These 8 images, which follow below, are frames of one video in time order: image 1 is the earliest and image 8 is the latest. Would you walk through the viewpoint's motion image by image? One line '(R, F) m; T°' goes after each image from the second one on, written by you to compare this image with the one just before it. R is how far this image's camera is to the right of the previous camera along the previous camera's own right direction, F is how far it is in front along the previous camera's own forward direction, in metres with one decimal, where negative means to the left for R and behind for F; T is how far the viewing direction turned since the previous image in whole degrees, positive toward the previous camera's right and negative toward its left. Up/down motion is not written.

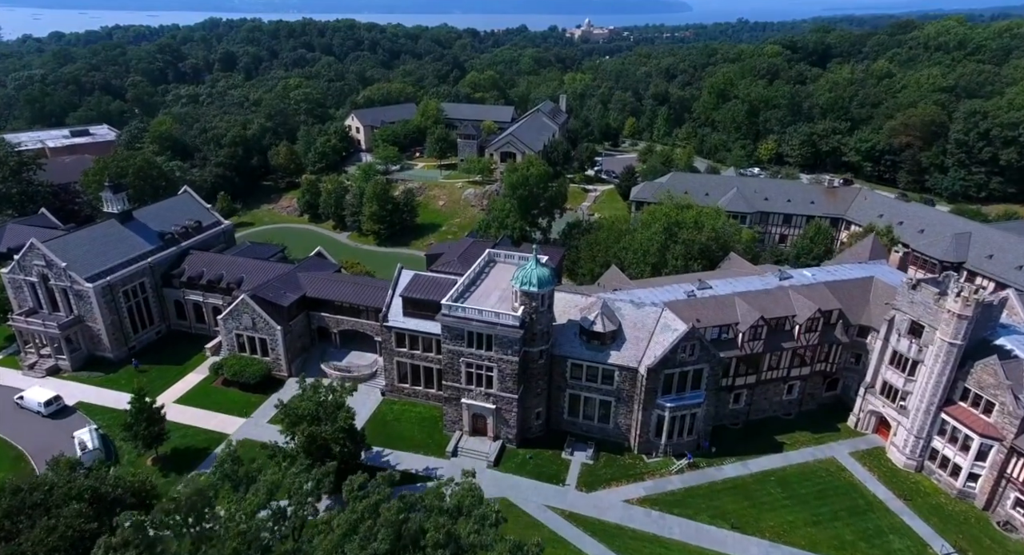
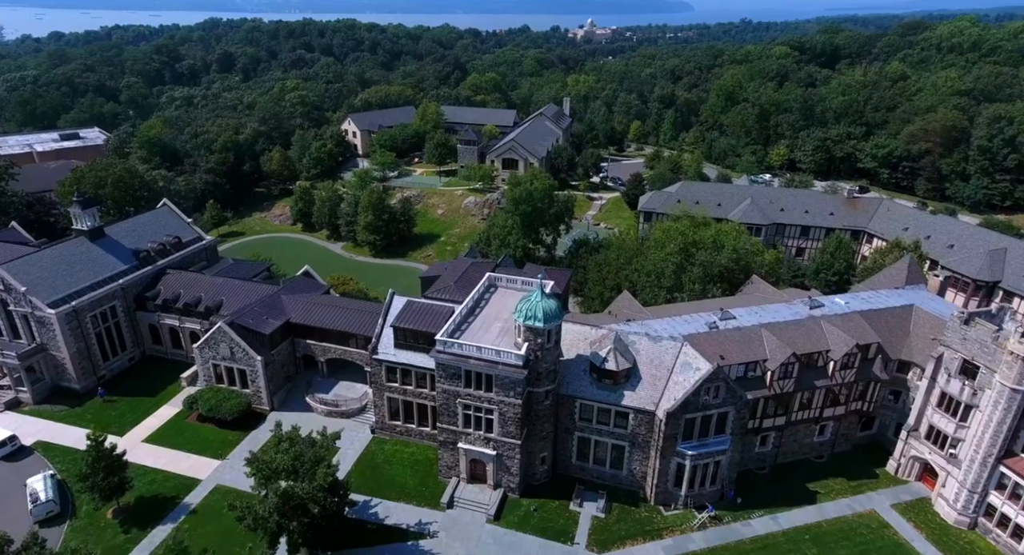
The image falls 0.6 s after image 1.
(-0.1, +4.2) m; 0°
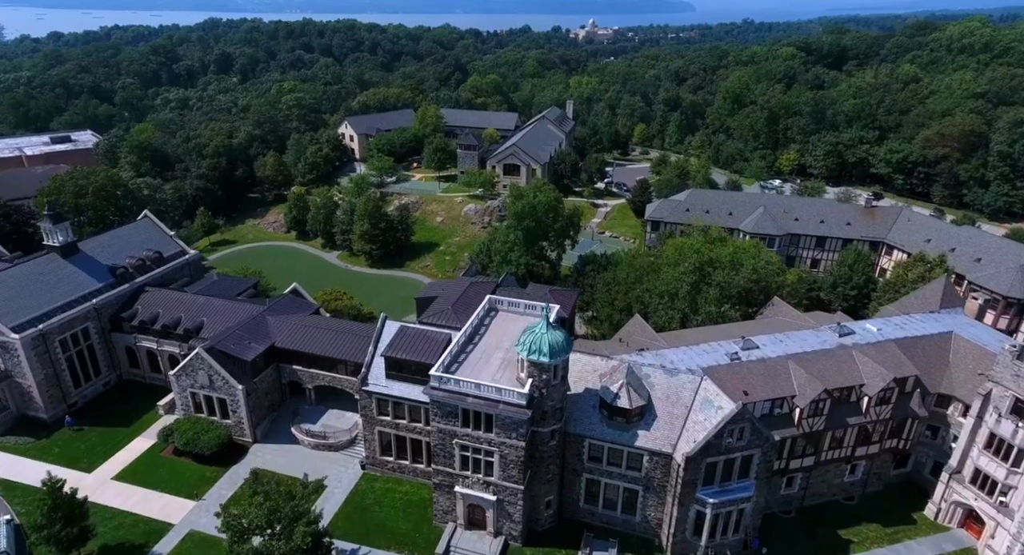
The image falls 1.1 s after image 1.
(-0.1, +3.4) m; 0°
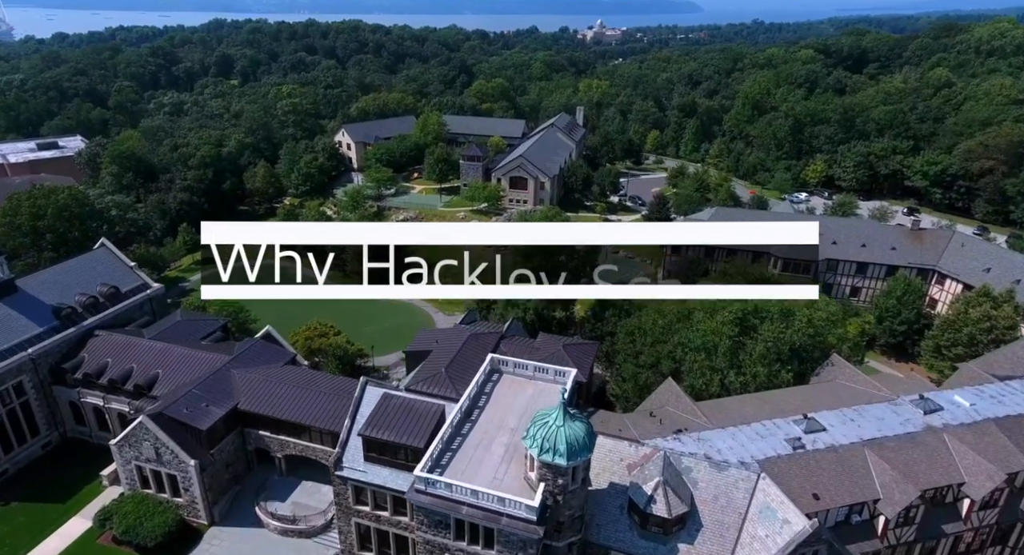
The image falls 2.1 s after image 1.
(-0.1, +7.0) m; -1°
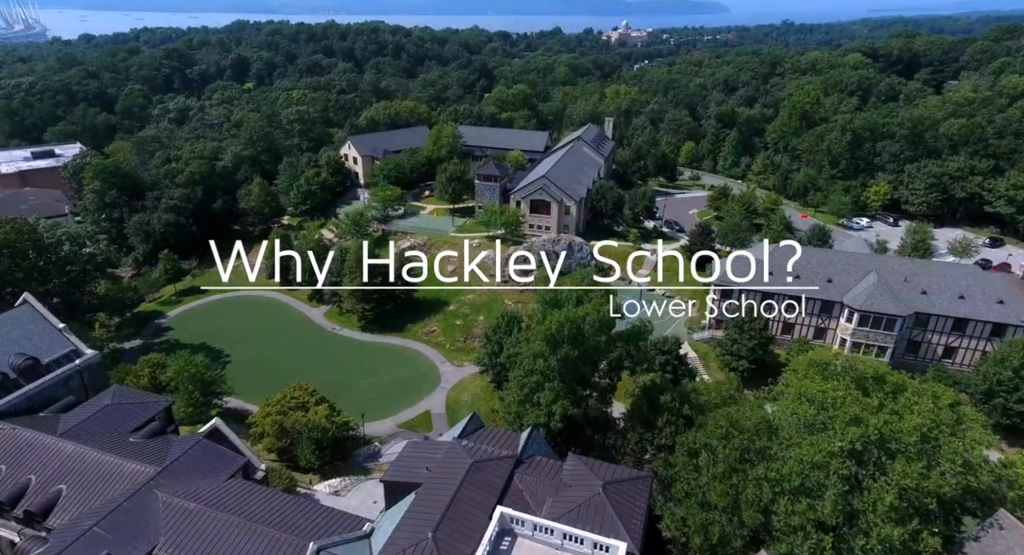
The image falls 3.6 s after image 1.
(0.0, +10.6) m; -2°
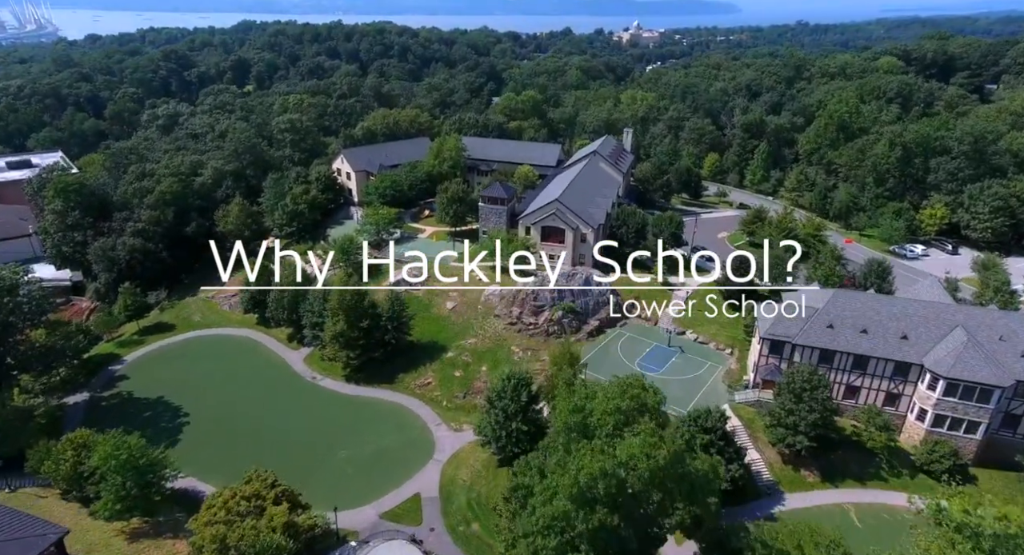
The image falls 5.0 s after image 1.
(0.0, +9.7) m; -1°
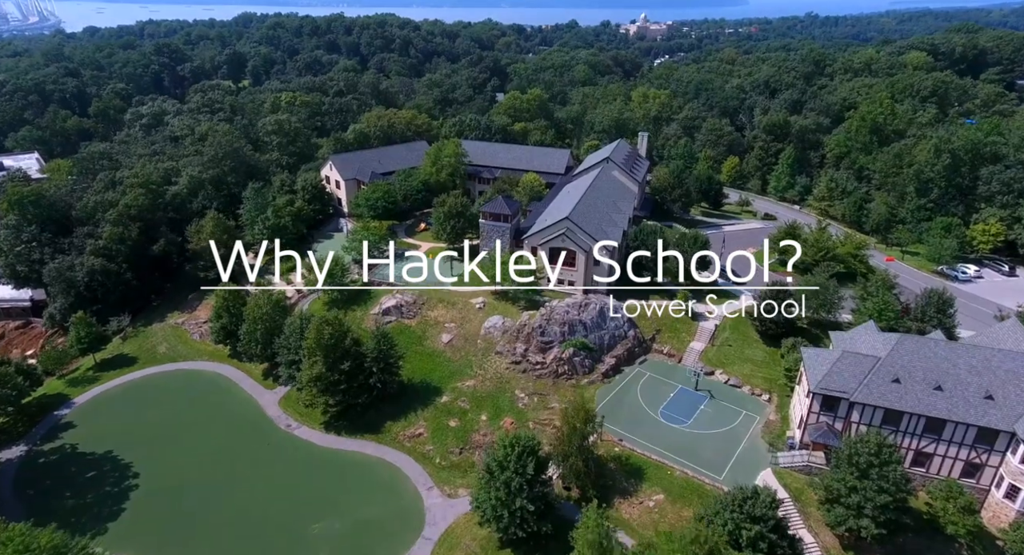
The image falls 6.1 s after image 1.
(0.0, +8.1) m; 0°
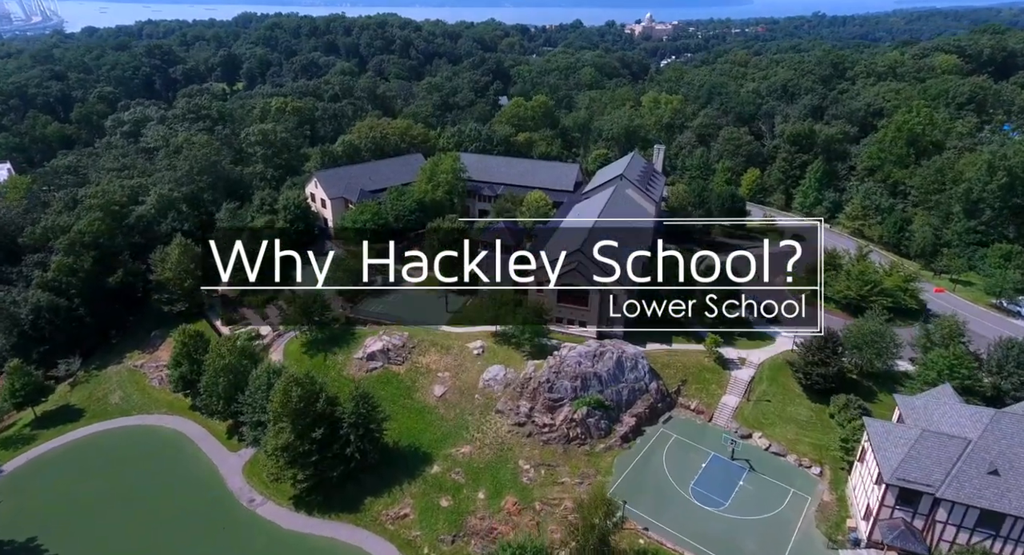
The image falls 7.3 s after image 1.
(0.0, +8.1) m; 0°
